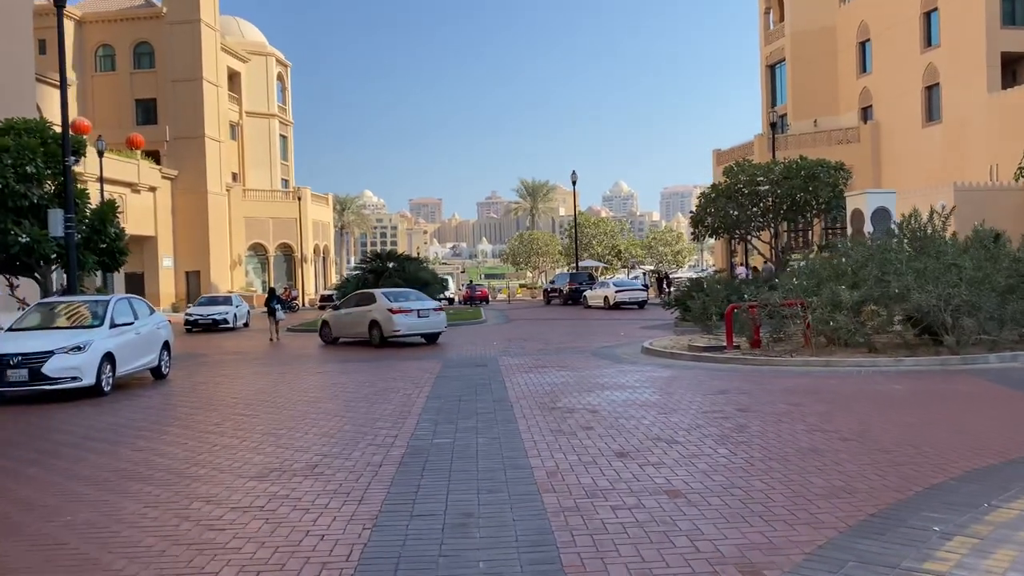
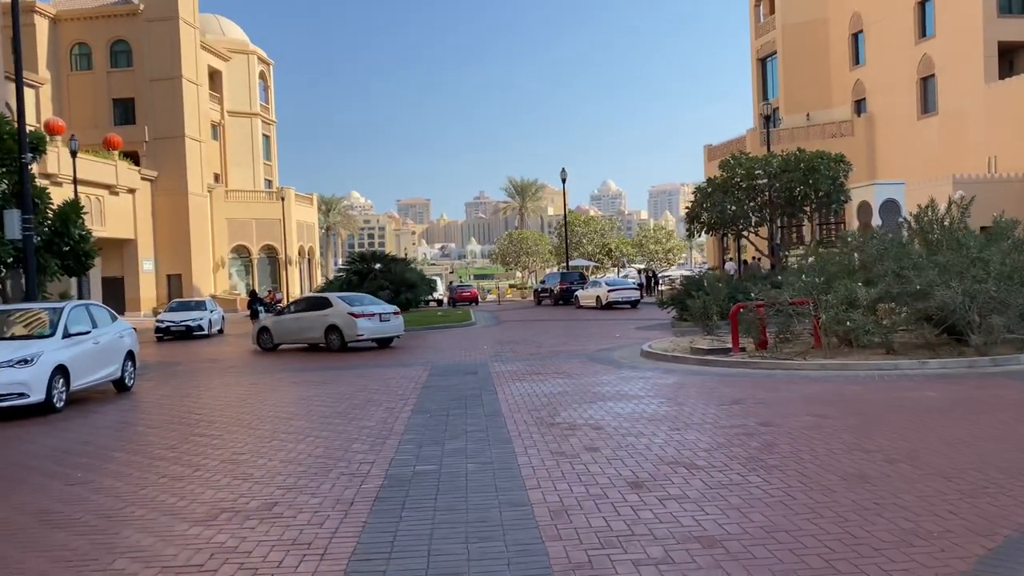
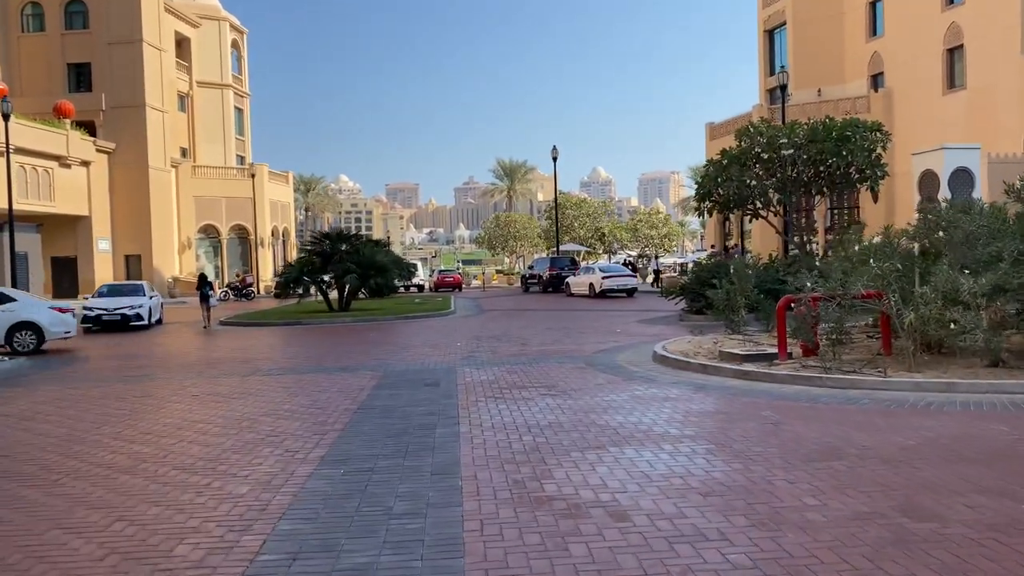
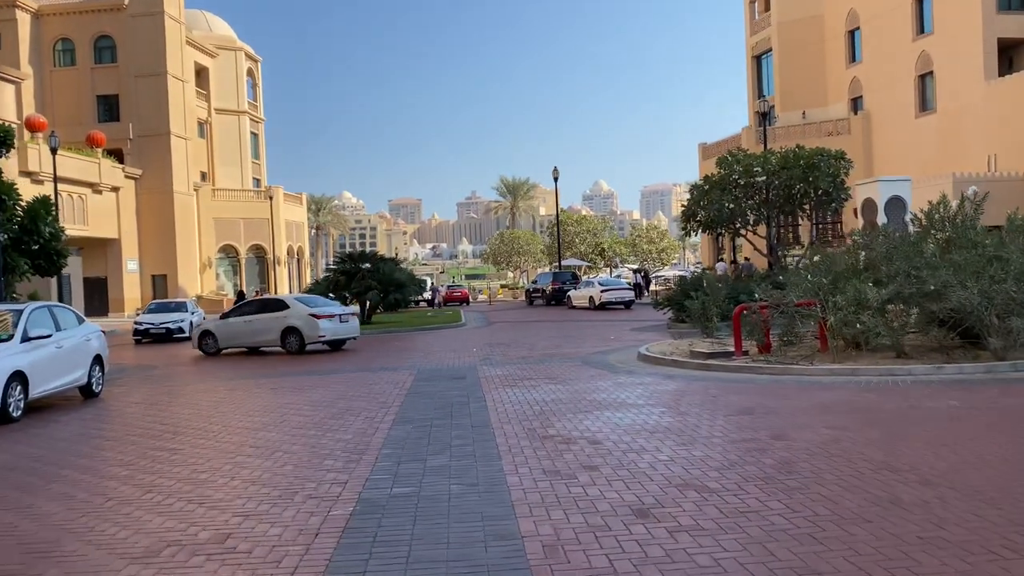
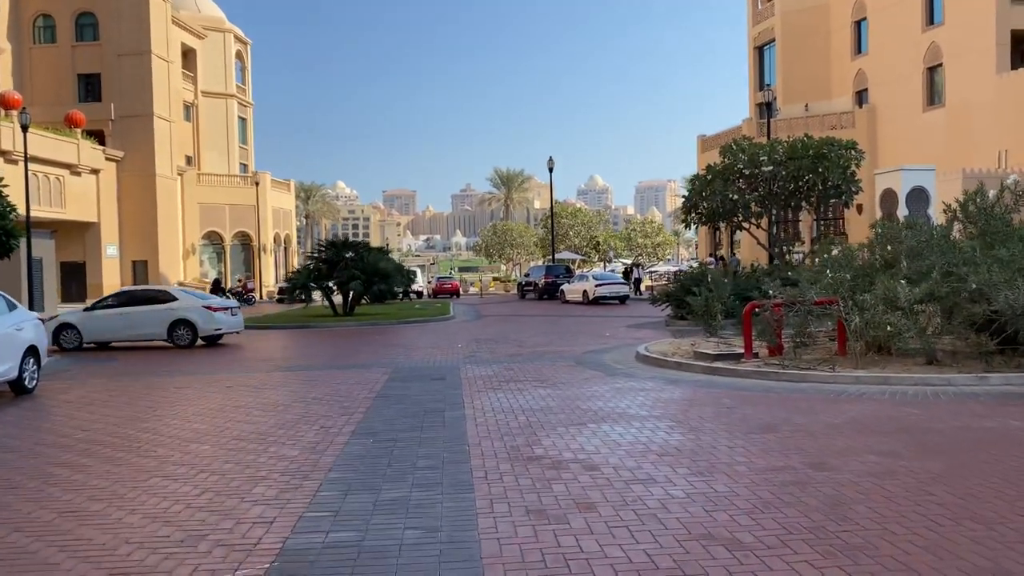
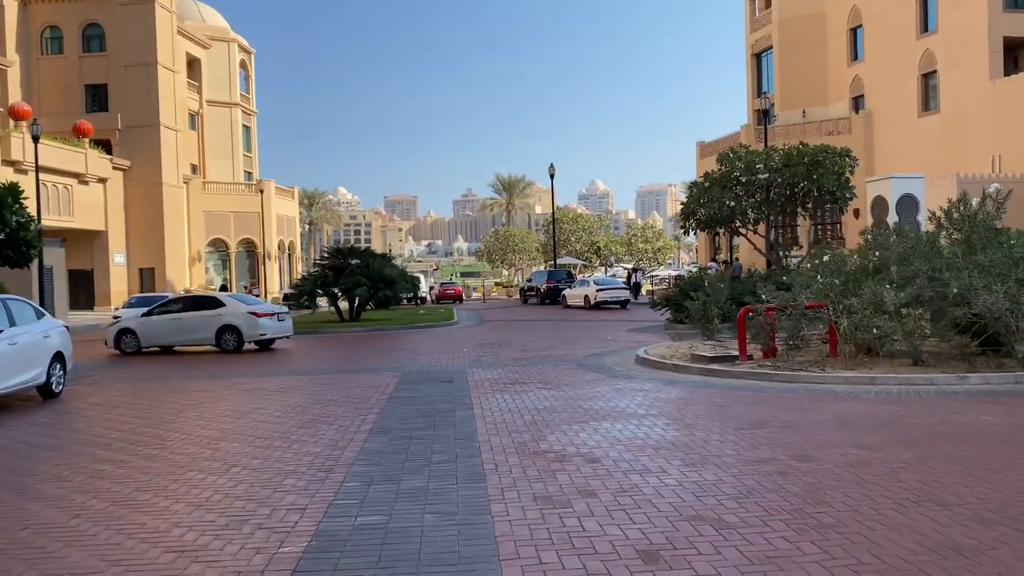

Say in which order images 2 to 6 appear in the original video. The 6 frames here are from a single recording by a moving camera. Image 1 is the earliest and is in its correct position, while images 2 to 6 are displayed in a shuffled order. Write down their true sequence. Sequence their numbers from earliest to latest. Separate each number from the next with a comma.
2, 4, 6, 5, 3
